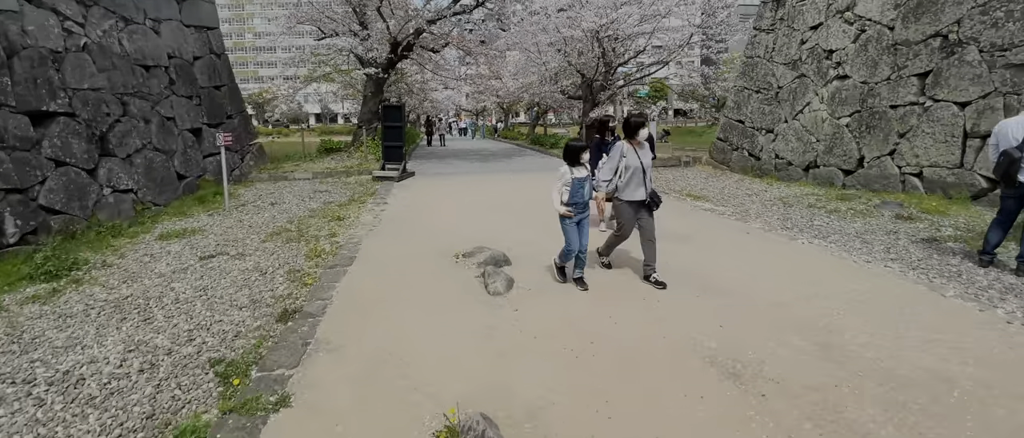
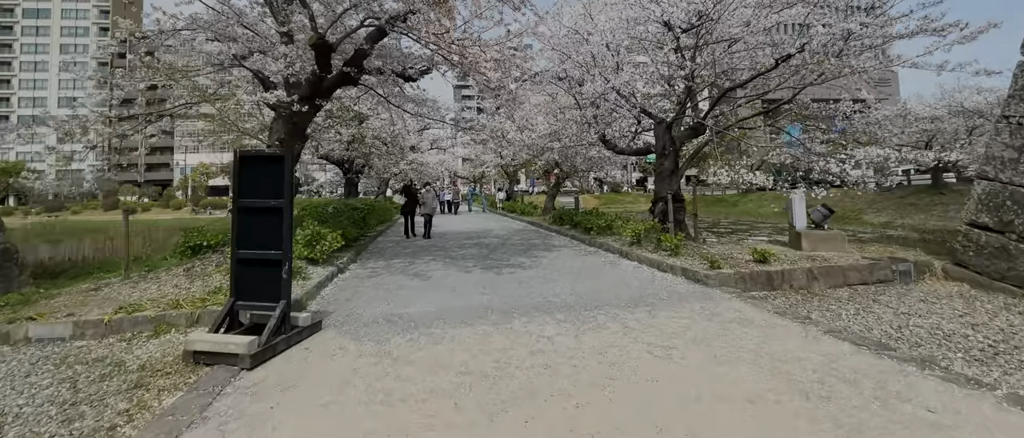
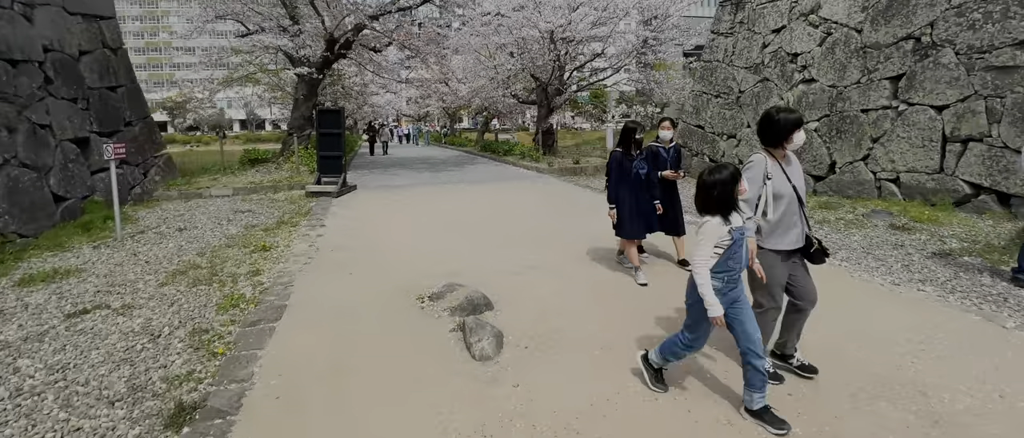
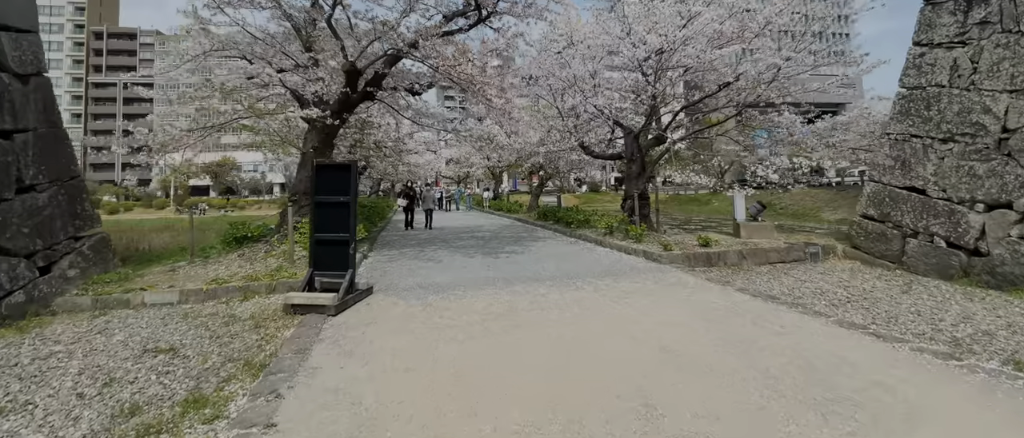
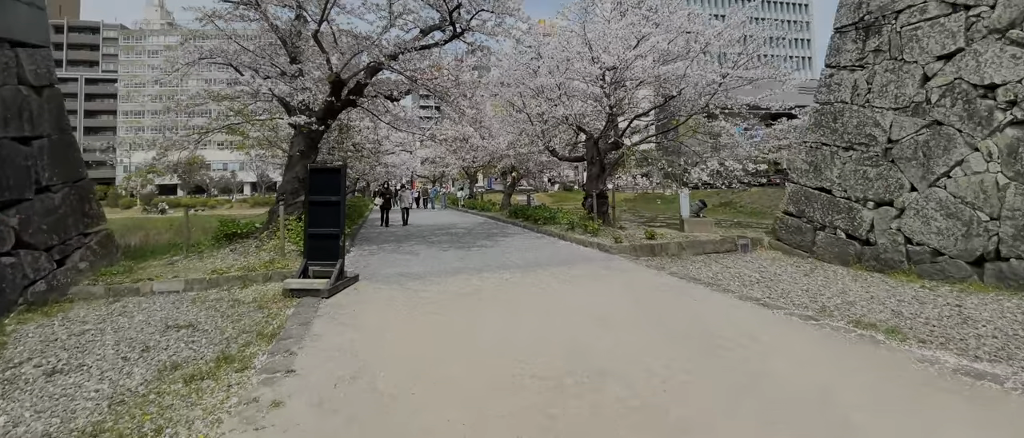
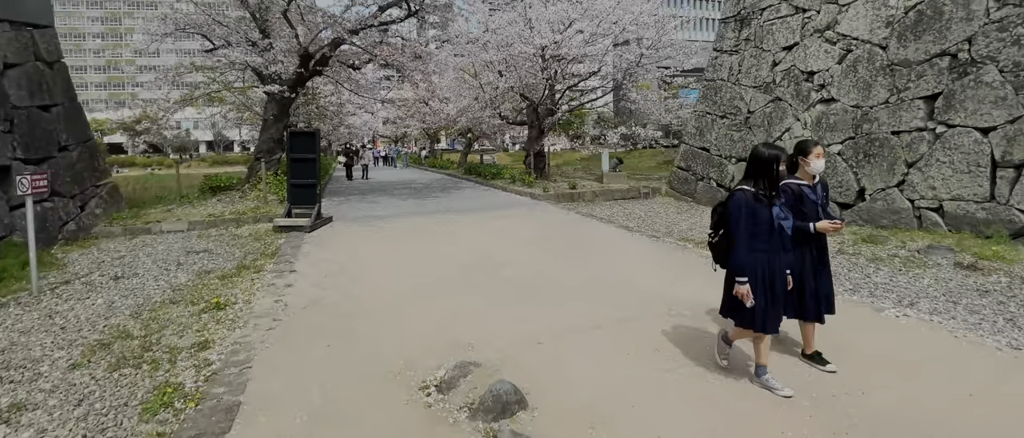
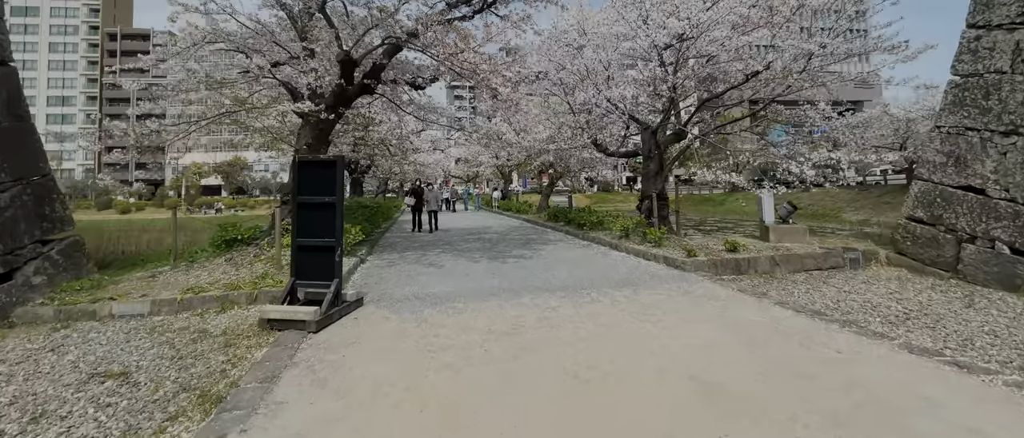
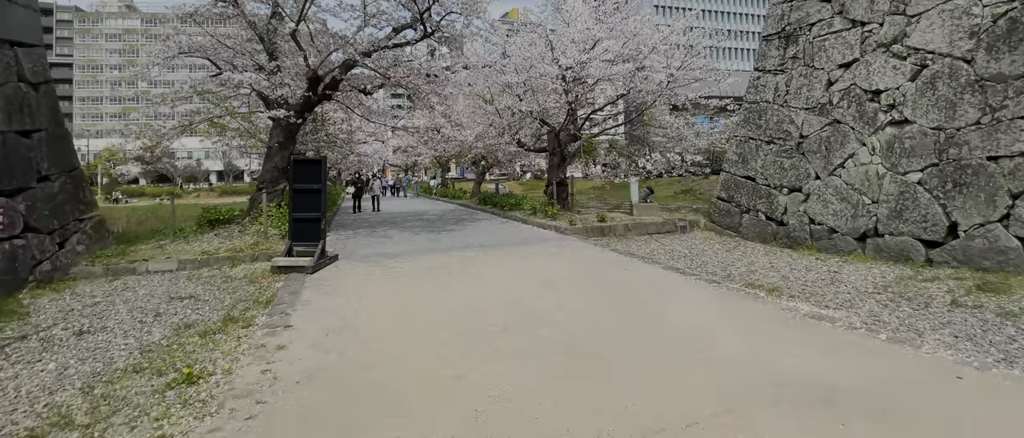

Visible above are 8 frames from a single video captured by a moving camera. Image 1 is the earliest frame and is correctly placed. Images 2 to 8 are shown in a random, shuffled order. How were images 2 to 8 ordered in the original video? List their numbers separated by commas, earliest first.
3, 6, 8, 5, 4, 7, 2
